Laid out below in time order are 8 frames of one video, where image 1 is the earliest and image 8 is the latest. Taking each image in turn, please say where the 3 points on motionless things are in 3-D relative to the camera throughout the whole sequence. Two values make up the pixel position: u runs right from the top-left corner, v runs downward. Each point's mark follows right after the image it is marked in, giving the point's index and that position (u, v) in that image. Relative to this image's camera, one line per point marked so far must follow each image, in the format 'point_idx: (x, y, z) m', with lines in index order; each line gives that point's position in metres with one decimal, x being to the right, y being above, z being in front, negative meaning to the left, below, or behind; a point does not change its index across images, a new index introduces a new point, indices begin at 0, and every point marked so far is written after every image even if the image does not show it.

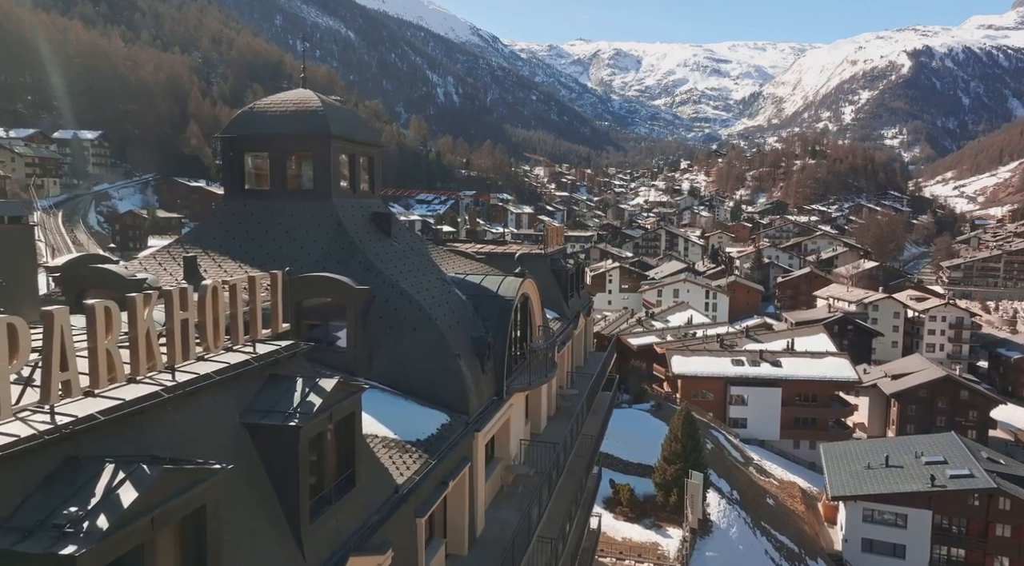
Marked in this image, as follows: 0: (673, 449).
0: (+3.4, -3.5, +18.0) m
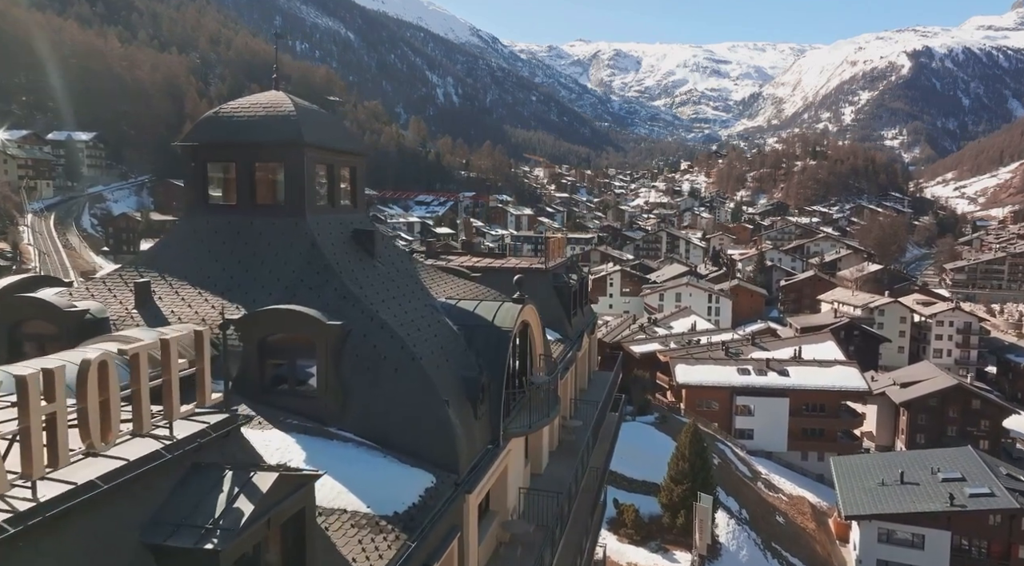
0: (+3.4, -3.8, +17.2) m
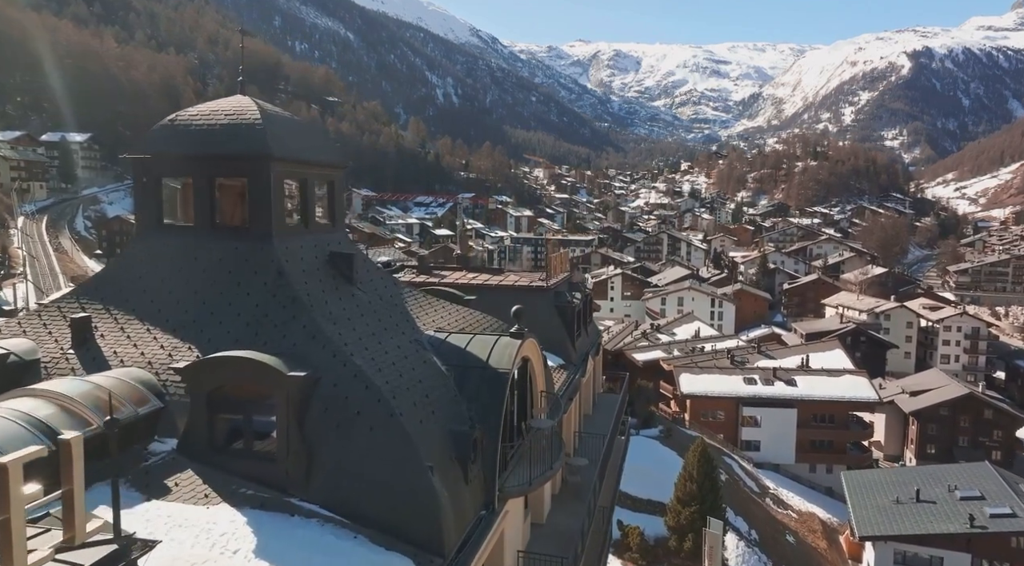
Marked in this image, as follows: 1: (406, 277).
0: (+3.4, -4.0, +16.4) m
1: (-1.5, 0.0, +11.1) m
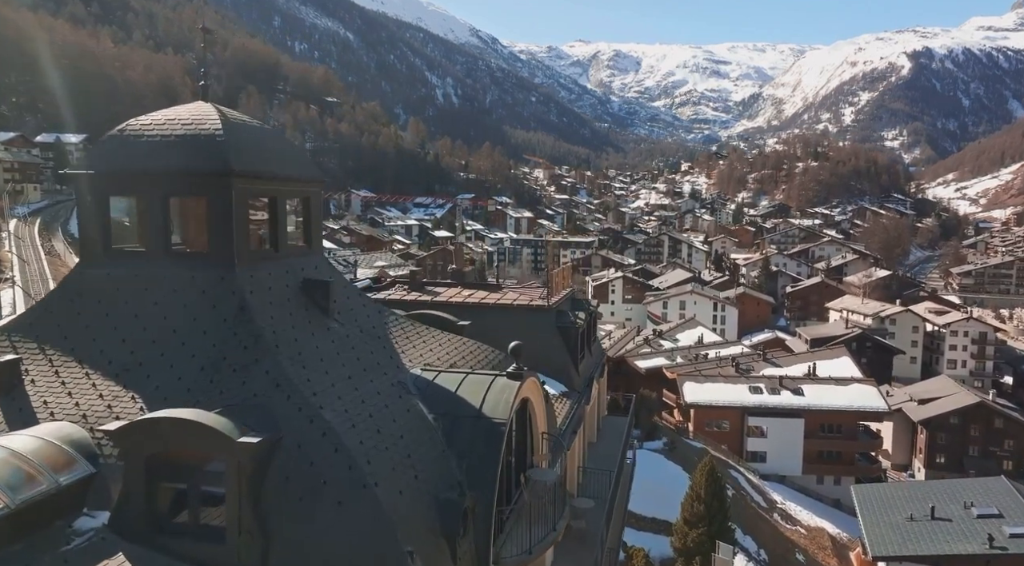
0: (+3.4, -4.2, +15.6) m
1: (-1.5, -0.2, +10.4) m
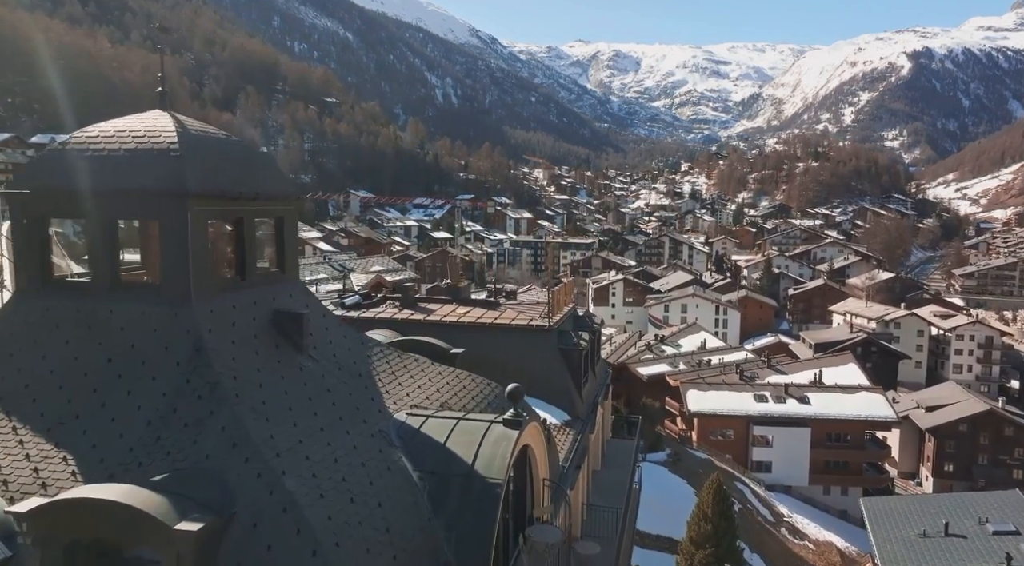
0: (+3.4, -4.4, +15.0) m
1: (-1.5, -0.3, +9.8) m
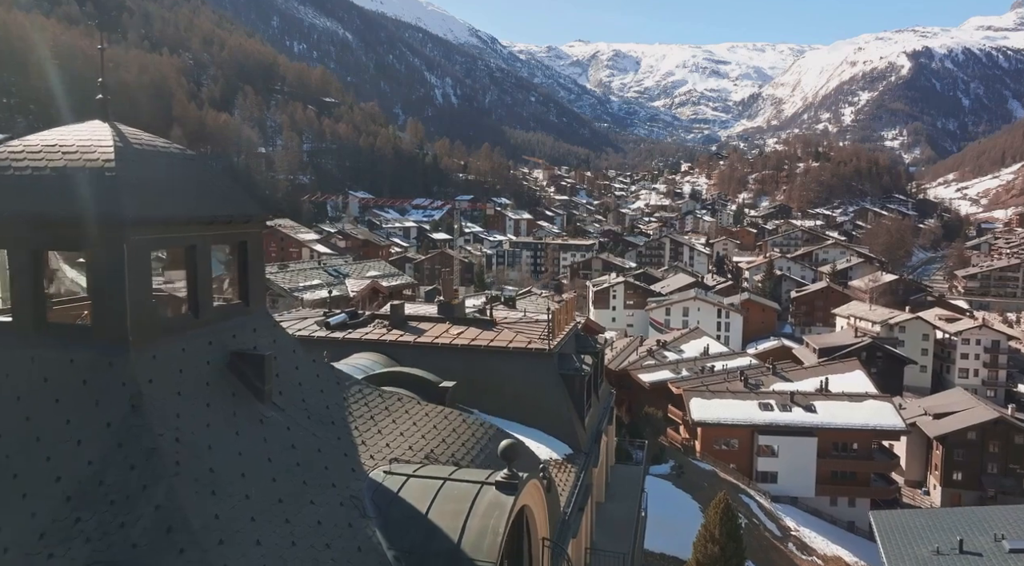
0: (+3.3, -4.6, +14.4) m
1: (-1.5, -0.5, +9.1) m
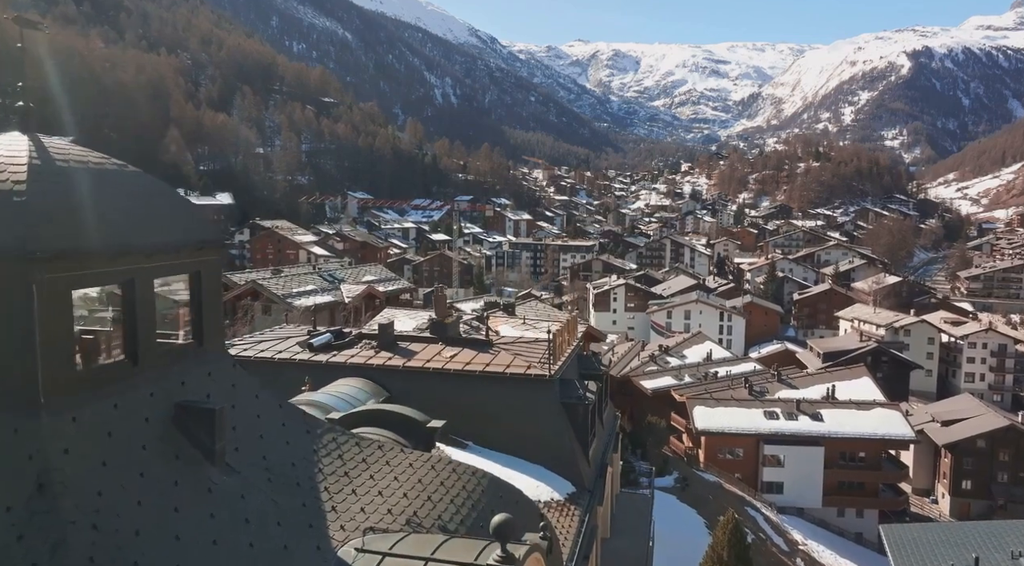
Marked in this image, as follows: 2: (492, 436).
0: (+3.3, -4.7, +13.7) m
1: (-1.5, -0.7, +8.5) m
2: (-0.2, -1.4, +7.9) m
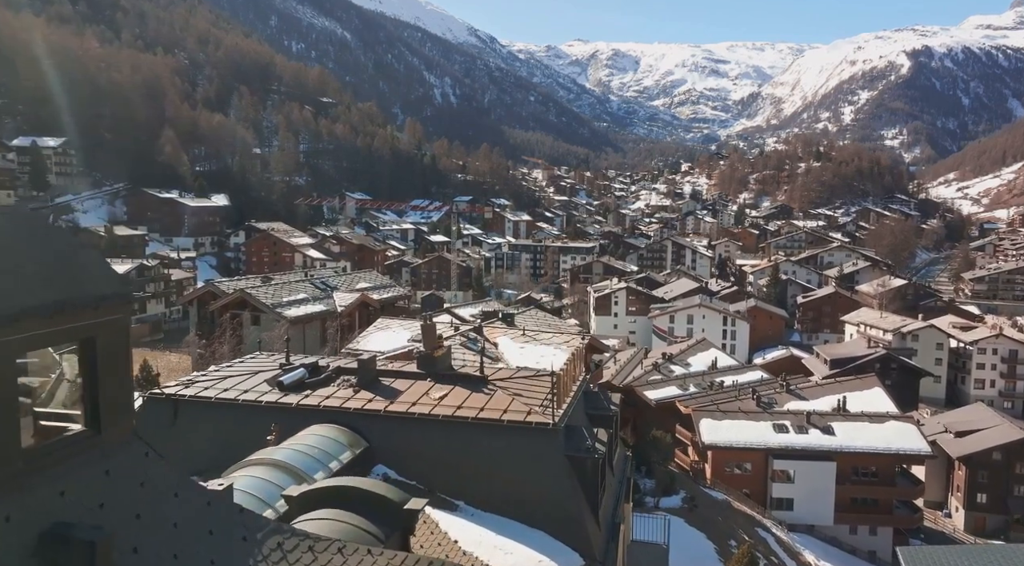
0: (+3.3, -5.0, +12.8) m
1: (-1.6, -0.9, +7.5) m
2: (-0.2, -1.7, +6.9) m
